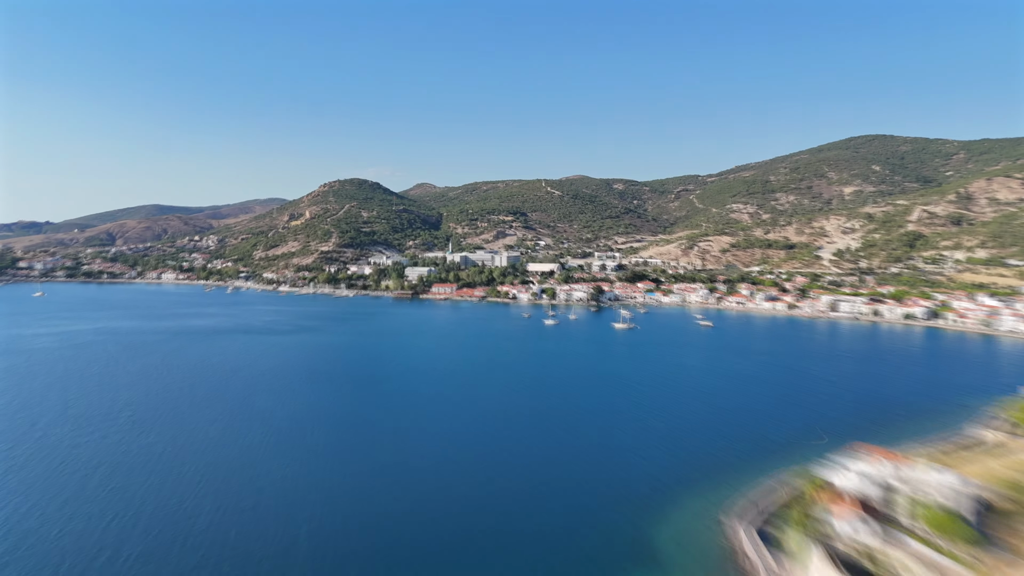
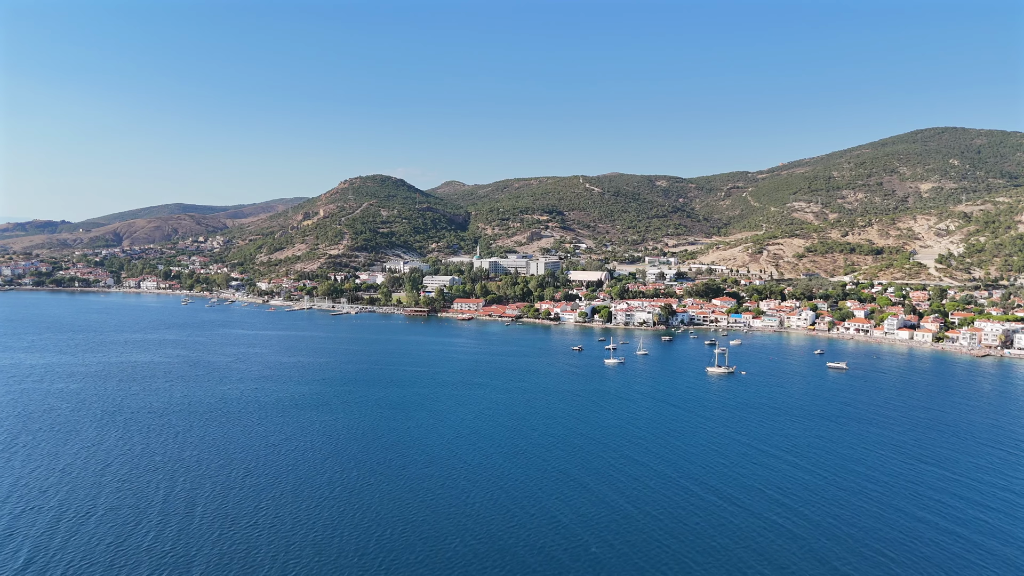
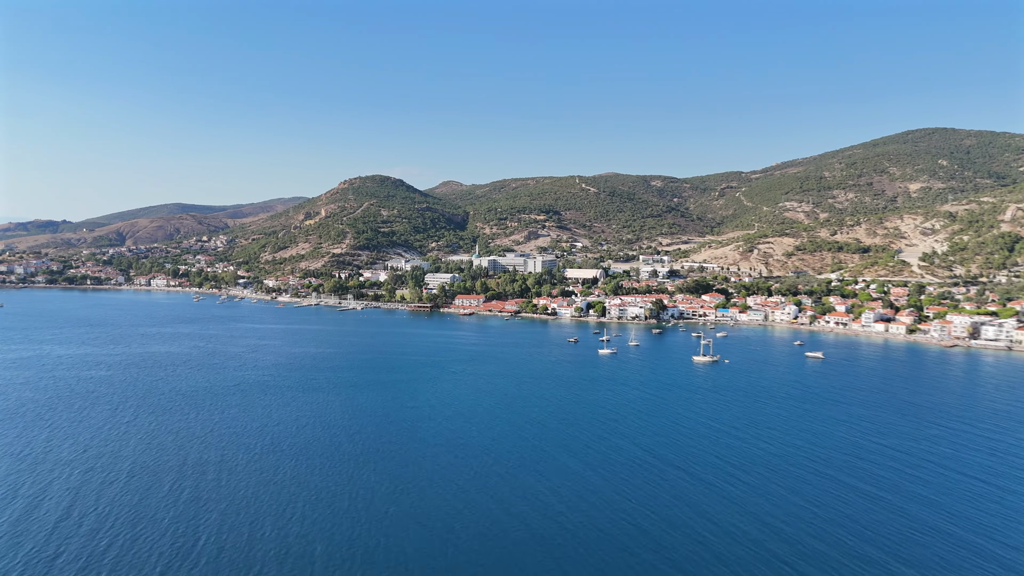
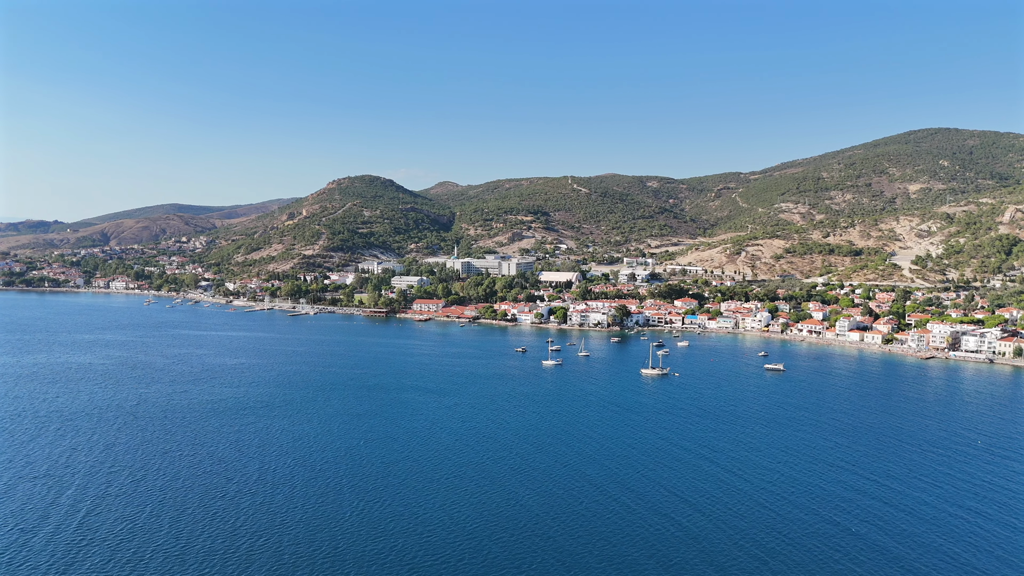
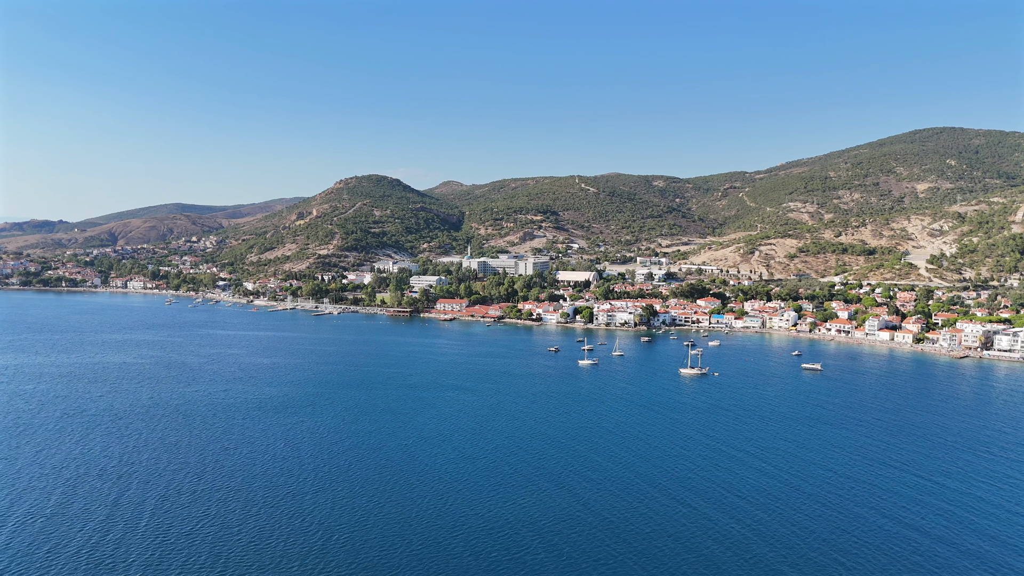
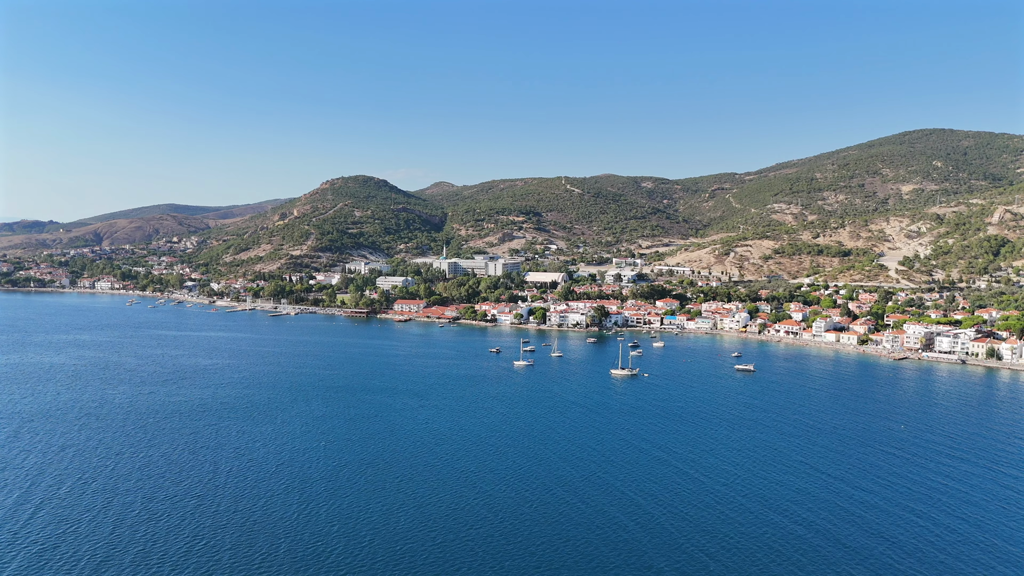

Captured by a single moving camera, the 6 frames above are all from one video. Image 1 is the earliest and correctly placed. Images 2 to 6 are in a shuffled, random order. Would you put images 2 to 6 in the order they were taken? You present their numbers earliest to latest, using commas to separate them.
3, 2, 5, 4, 6
